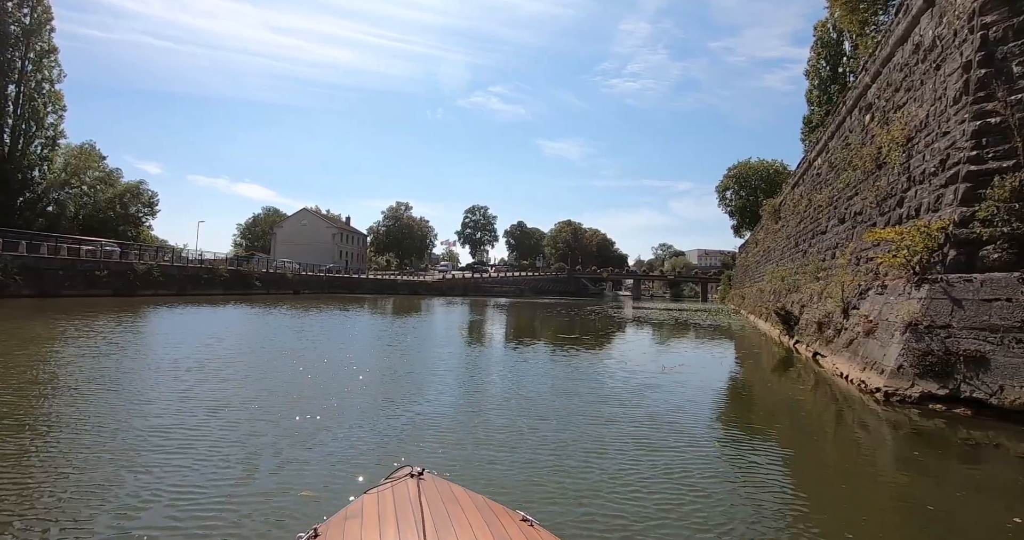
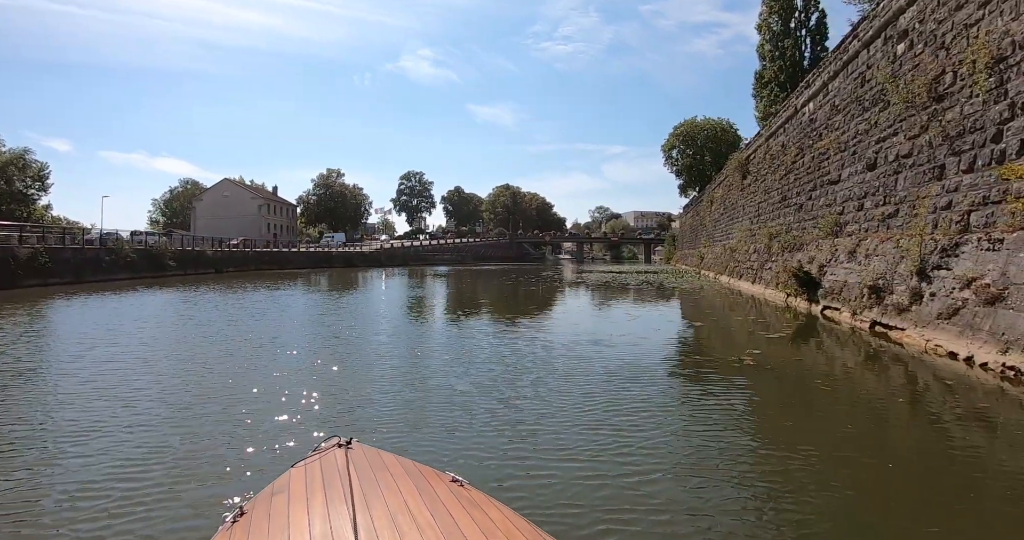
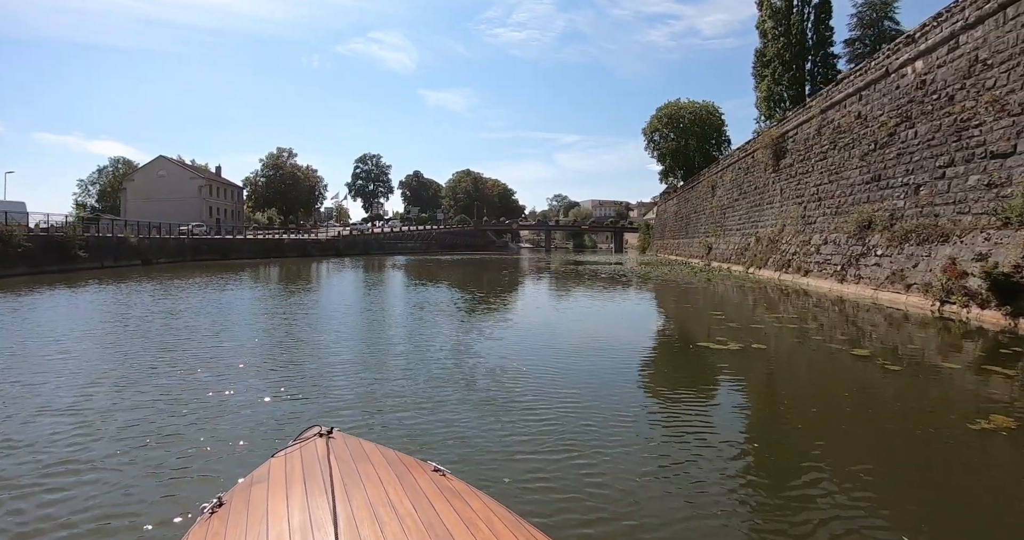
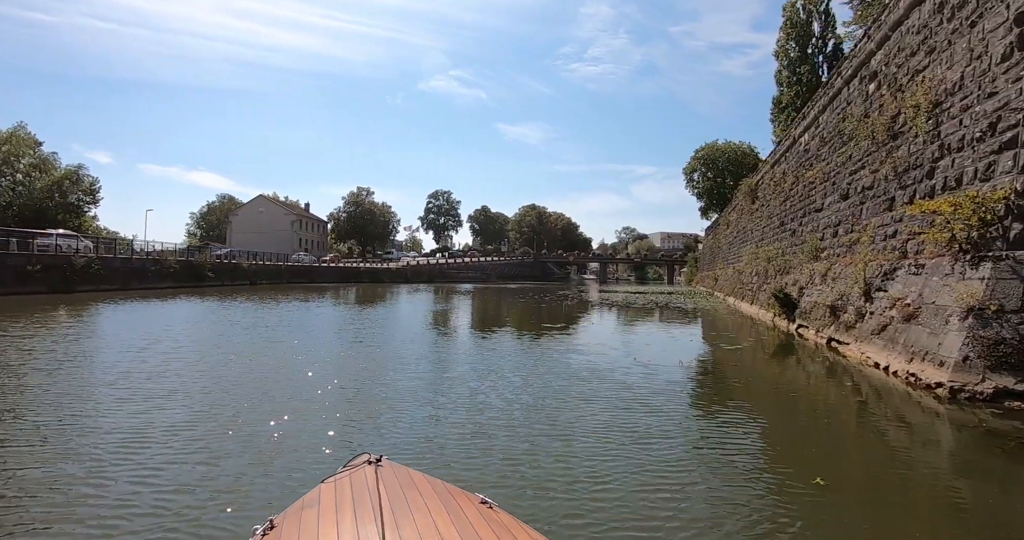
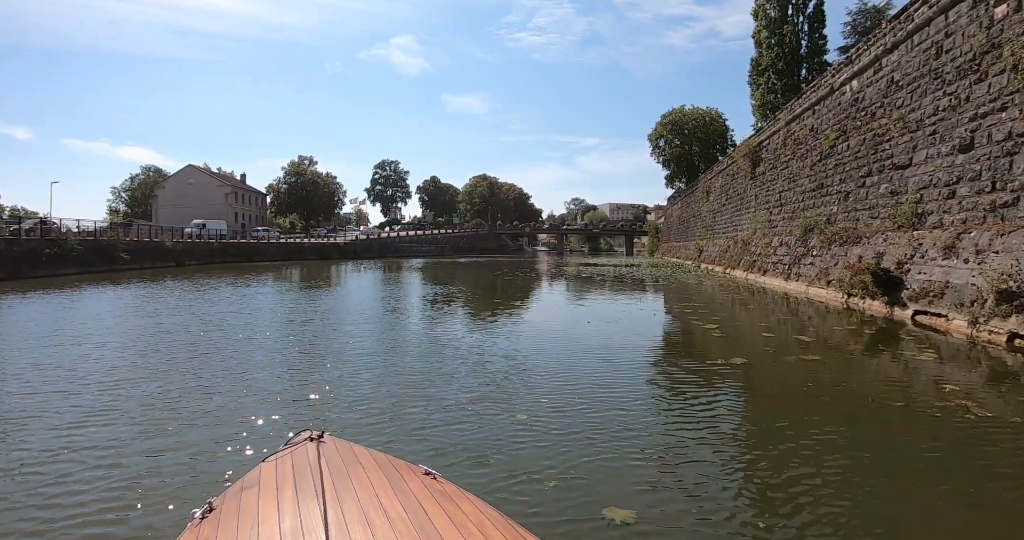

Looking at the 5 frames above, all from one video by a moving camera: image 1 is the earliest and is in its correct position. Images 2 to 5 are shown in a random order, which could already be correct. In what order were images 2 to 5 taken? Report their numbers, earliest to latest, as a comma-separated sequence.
4, 2, 5, 3
